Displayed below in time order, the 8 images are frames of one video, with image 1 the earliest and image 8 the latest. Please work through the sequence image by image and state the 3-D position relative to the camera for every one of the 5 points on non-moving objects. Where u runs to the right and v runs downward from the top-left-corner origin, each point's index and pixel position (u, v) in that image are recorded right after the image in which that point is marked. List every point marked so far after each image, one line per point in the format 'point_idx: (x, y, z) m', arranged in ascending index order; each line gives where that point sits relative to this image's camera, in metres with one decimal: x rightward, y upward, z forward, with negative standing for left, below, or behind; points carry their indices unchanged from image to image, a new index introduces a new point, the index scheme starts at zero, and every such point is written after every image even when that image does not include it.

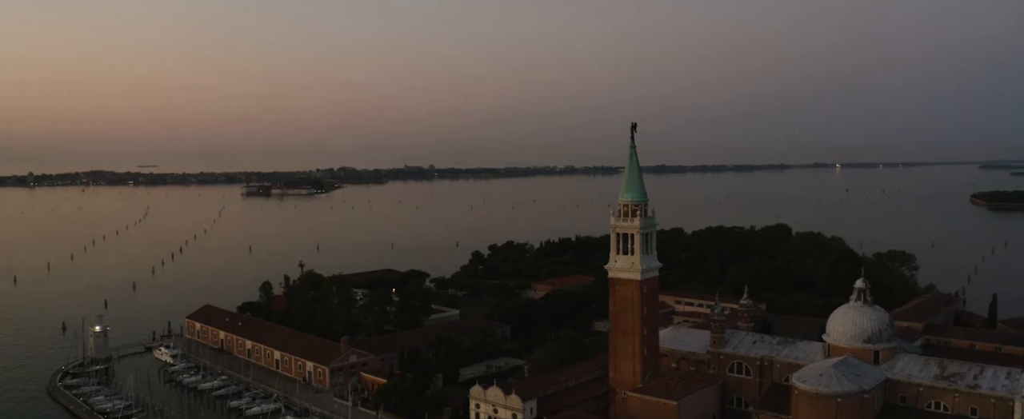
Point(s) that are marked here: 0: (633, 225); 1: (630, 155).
0: (+2.6, -0.3, +17.3) m
1: (+2.6, +1.2, +17.7) m
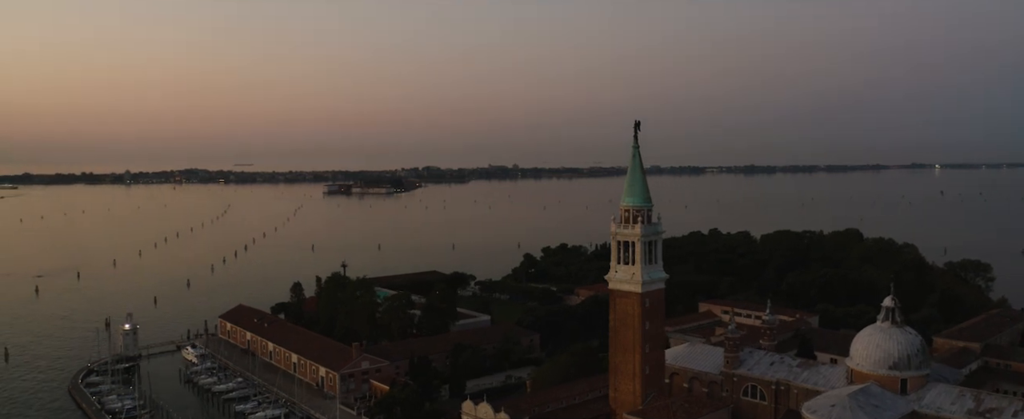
0: (+2.4, -0.5, +15.8) m
1: (+2.4, +1.1, +16.2) m
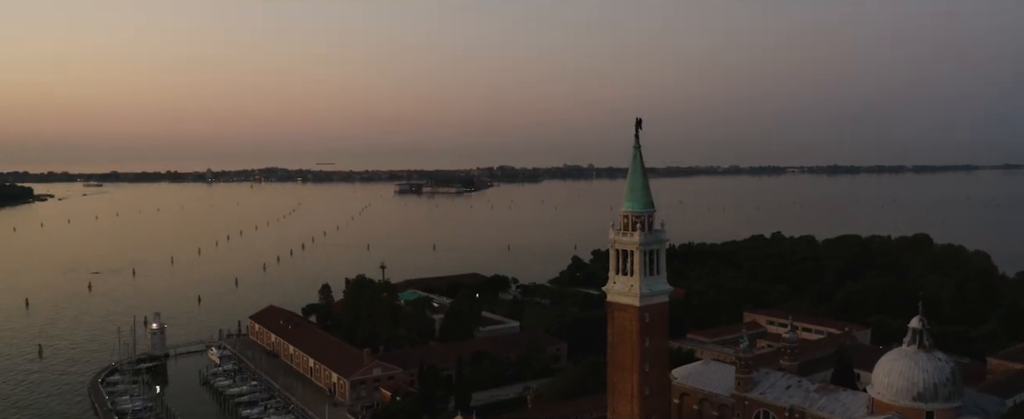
0: (+2.2, -0.6, +14.5) m
1: (+2.3, +1.0, +14.9) m
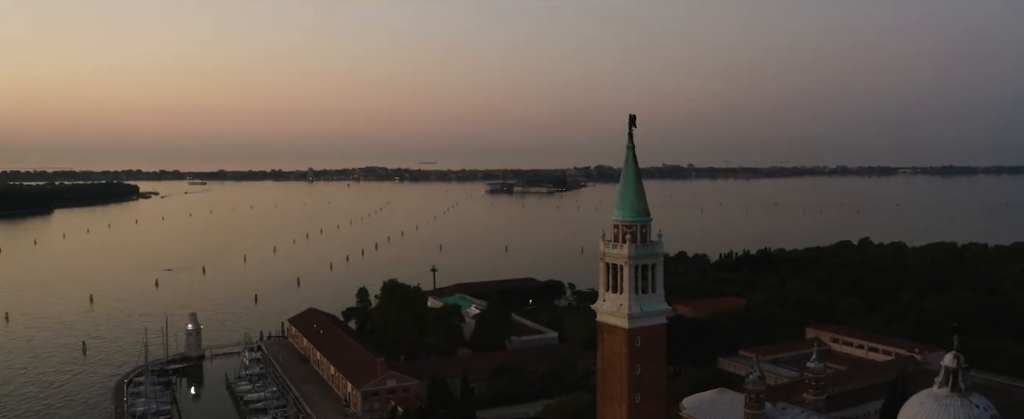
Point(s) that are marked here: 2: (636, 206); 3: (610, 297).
0: (+1.7, -0.7, +12.8) m
1: (+1.9, +0.9, +13.2) m
2: (+2.0, +0.1, +13.0) m
3: (+1.6, -1.4, +13.0) m
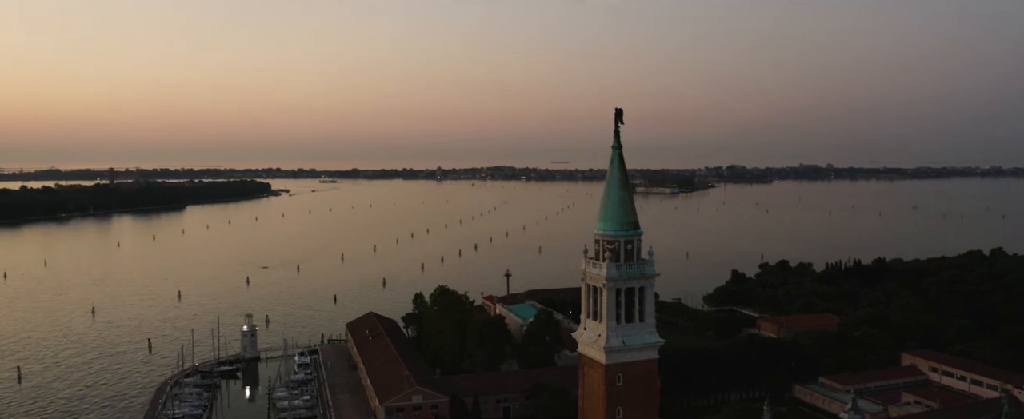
0: (+1.2, -0.9, +10.8) m
1: (+1.4, +0.7, +11.2) m
2: (+1.5, -0.1, +11.0) m
3: (+1.1, -1.6, +11.0) m
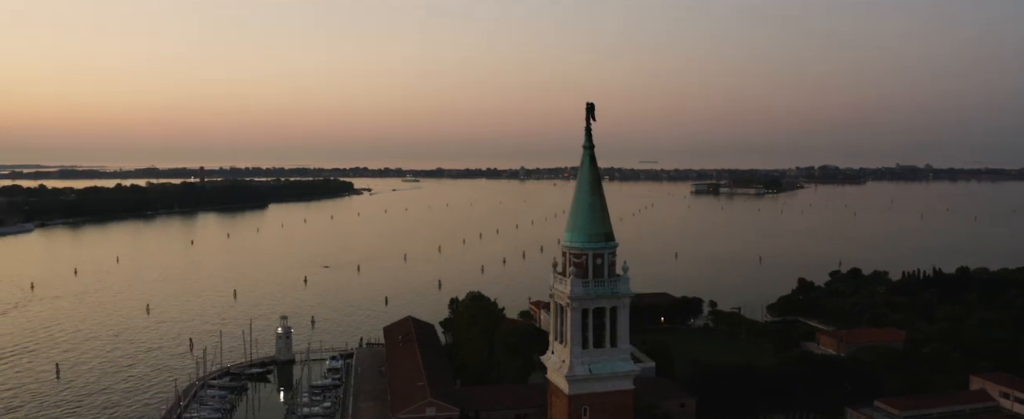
0: (+0.6, -1.0, +9.6) m
1: (+0.9, +0.6, +9.9) m
2: (+1.0, -0.2, +9.7) m
3: (+0.5, -1.7, +9.8) m
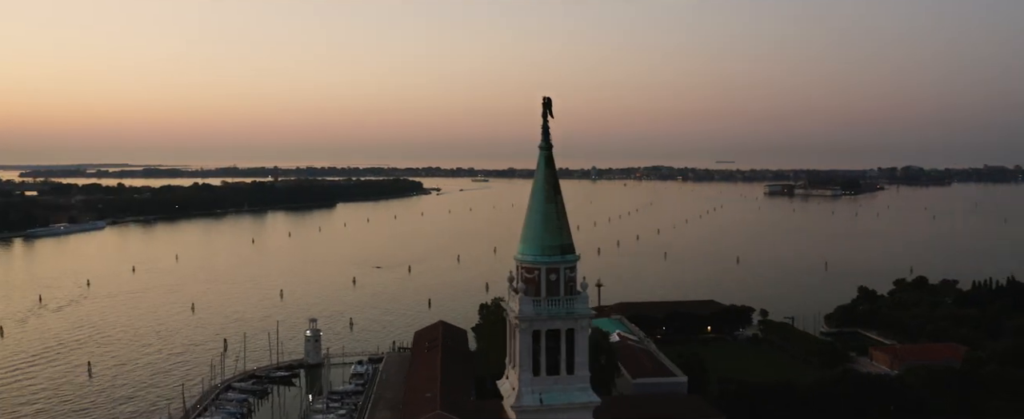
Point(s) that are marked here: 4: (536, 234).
0: (0.0, -1.1, +8.6) m
1: (+0.4, +0.5, +8.9) m
2: (+0.4, -0.3, +8.7) m
3: (-0.1, -1.8, +8.8) m
4: (+0.3, -0.3, +8.7) m
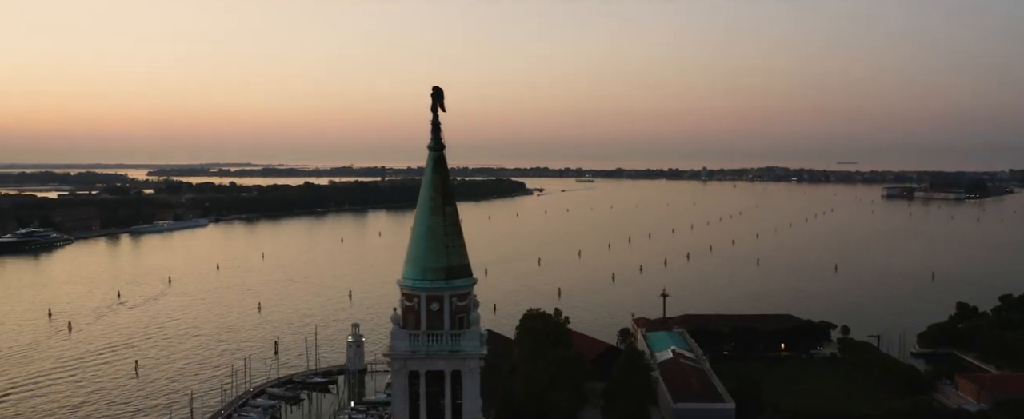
0: (-1.1, -1.3, +7.3) m
1: (-0.7, +0.3, +7.6) m
2: (-0.7, -0.5, +7.4) m
3: (-1.1, -2.0, +7.6) m
4: (-0.8, -0.5, +7.4) m
